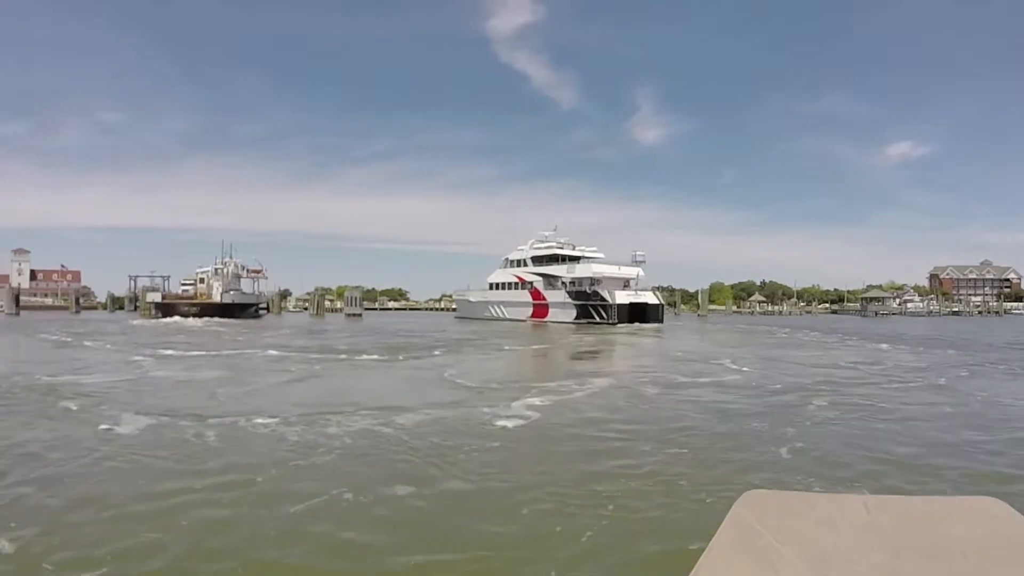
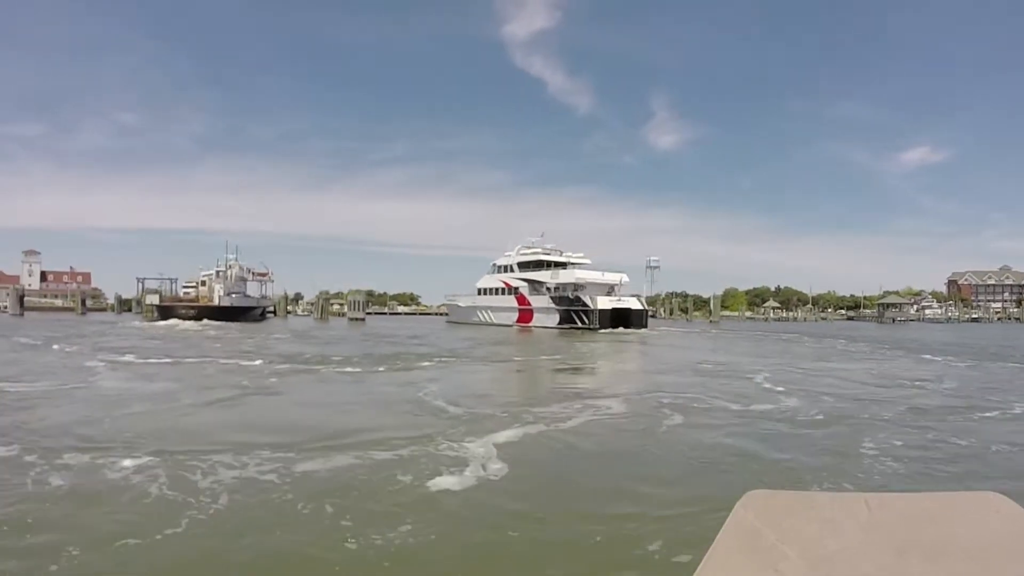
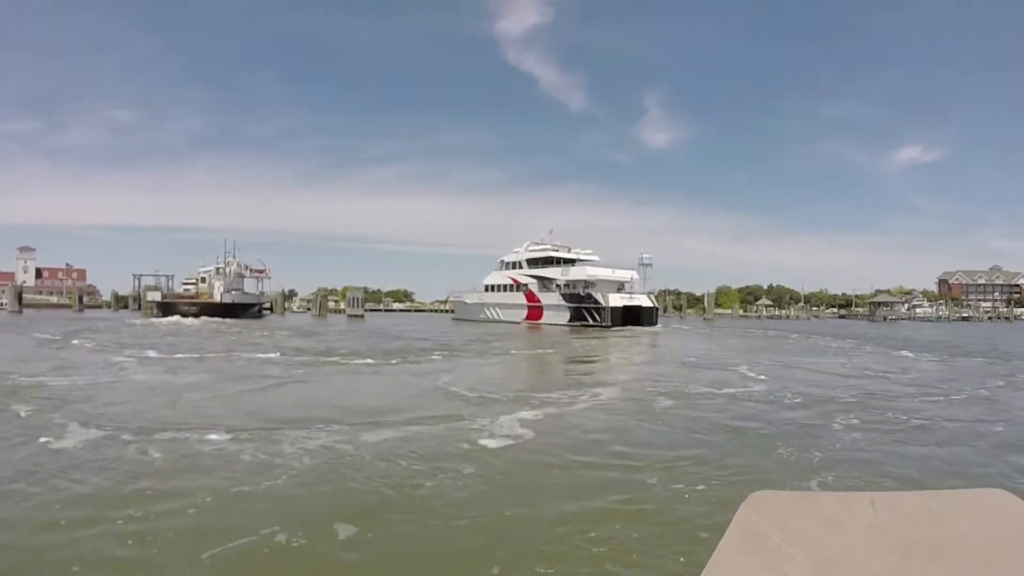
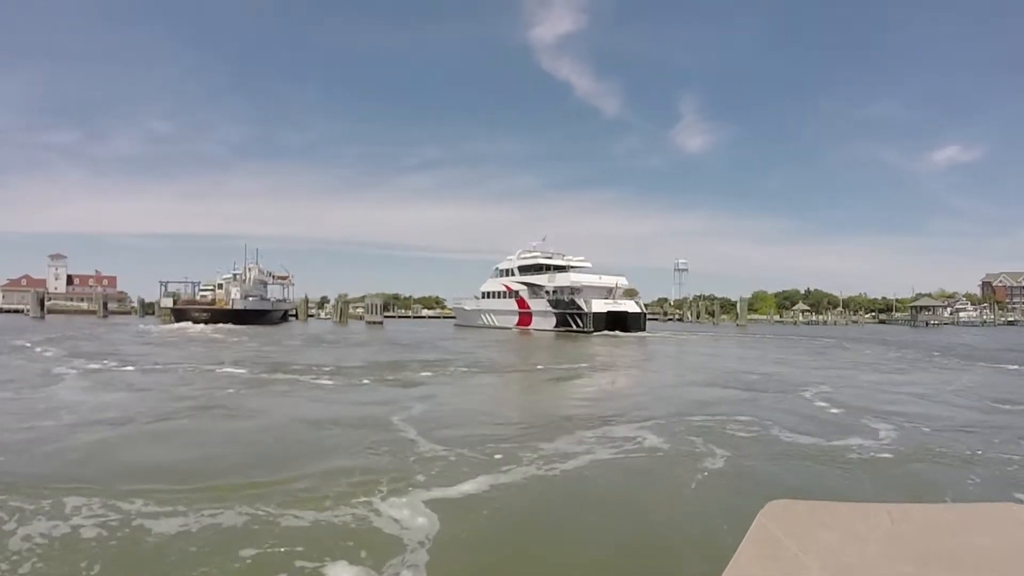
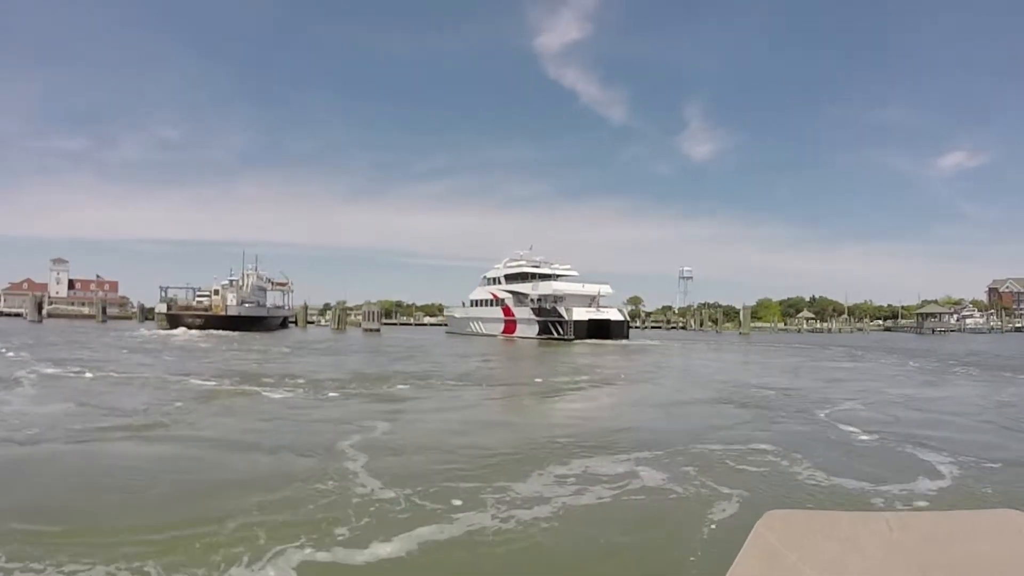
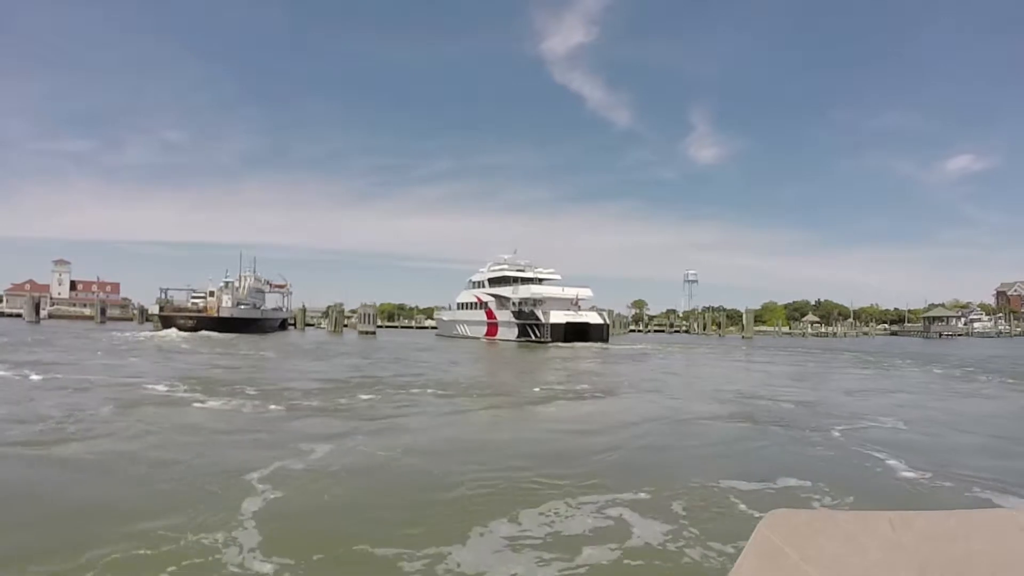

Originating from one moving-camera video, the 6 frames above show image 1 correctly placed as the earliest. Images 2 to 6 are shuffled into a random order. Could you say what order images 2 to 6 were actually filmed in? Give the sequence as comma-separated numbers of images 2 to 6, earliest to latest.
3, 2, 4, 5, 6
